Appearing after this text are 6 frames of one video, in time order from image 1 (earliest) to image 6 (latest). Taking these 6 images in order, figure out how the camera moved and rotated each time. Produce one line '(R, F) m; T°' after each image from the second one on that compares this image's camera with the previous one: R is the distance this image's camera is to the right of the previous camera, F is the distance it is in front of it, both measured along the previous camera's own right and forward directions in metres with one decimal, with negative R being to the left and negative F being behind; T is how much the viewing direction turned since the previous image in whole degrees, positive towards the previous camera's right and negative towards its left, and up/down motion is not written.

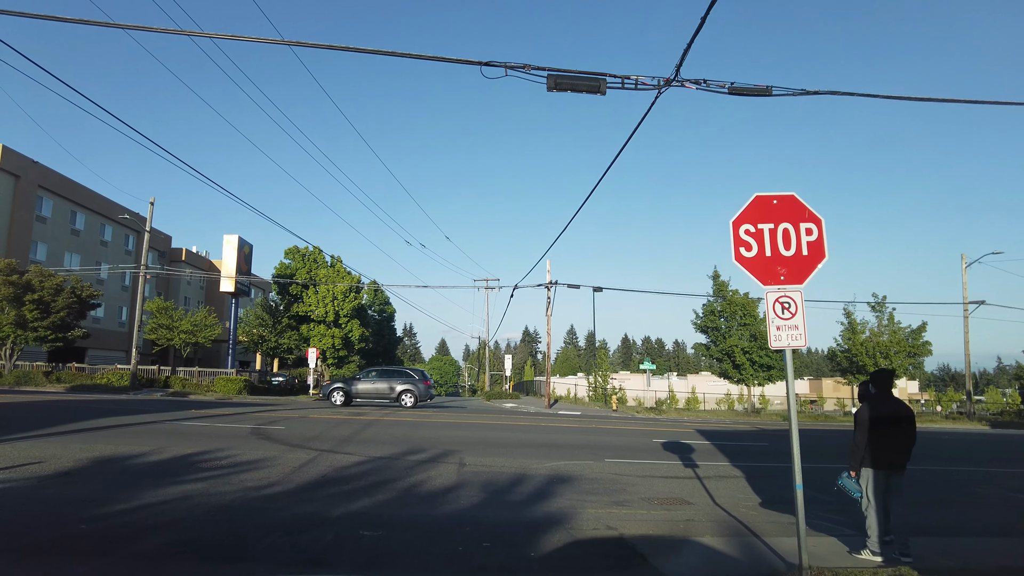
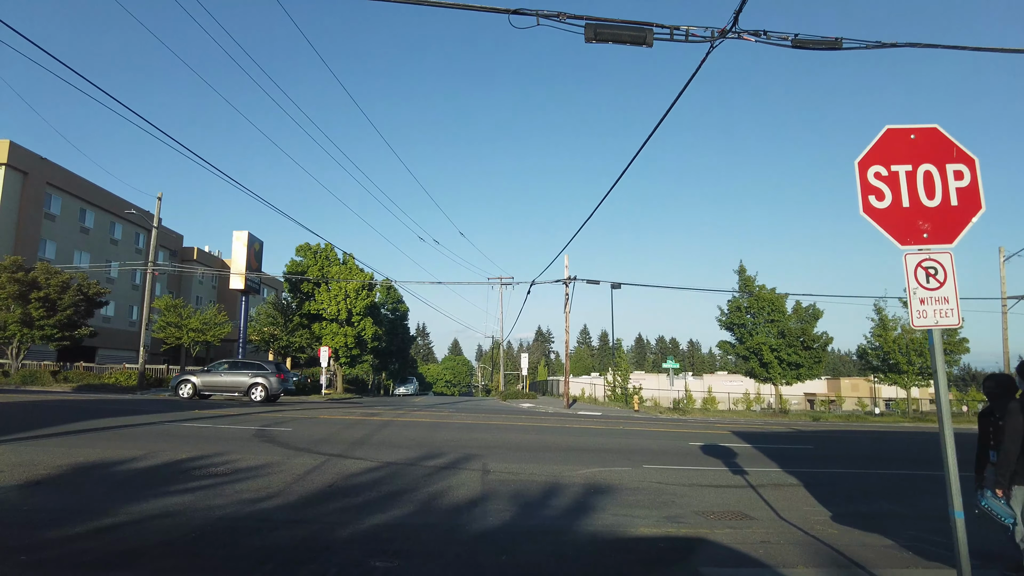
(-0.3, +1.4) m; -1°
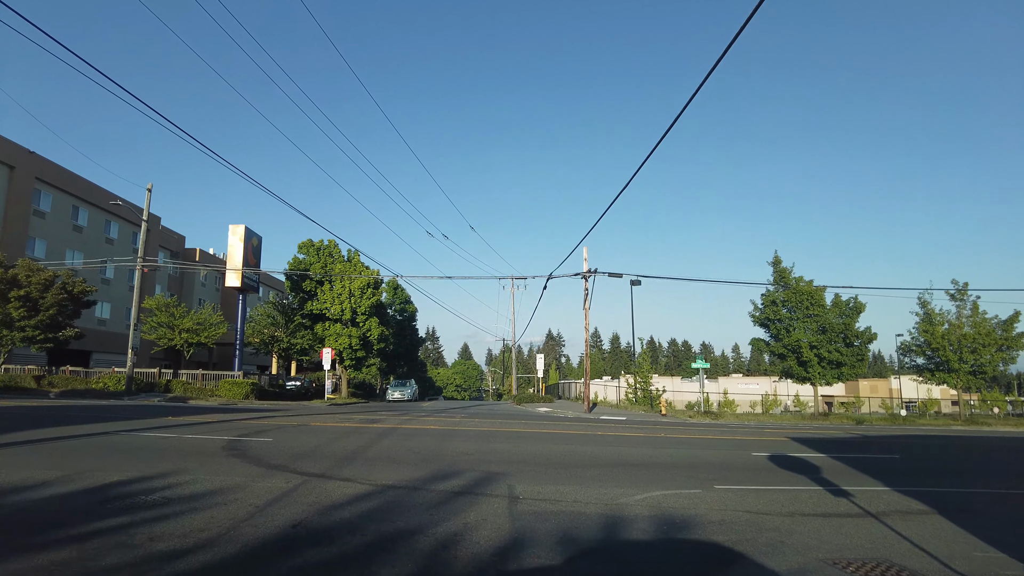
(-0.3, +2.9) m; -1°
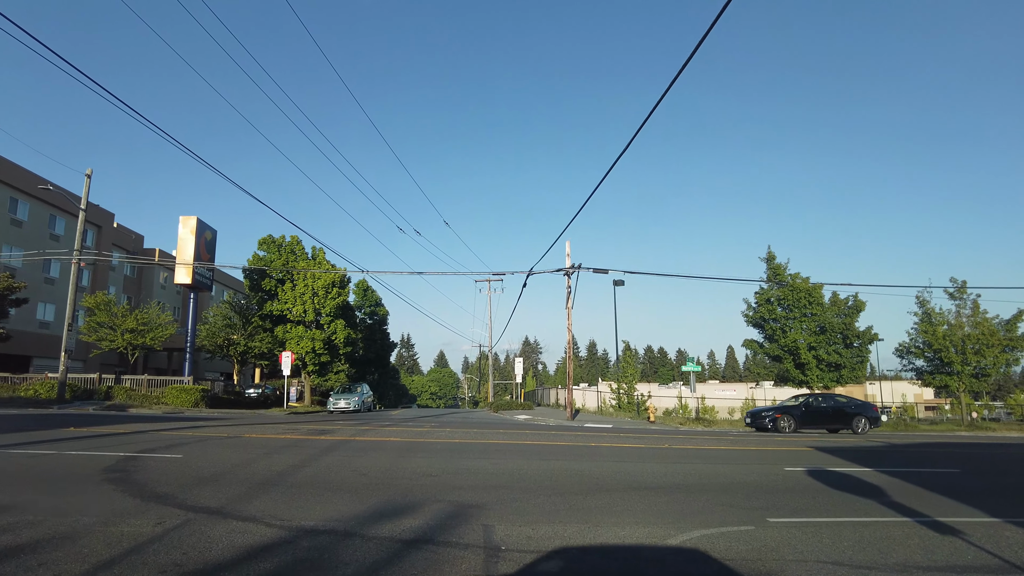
(0.0, +2.9) m; +2°
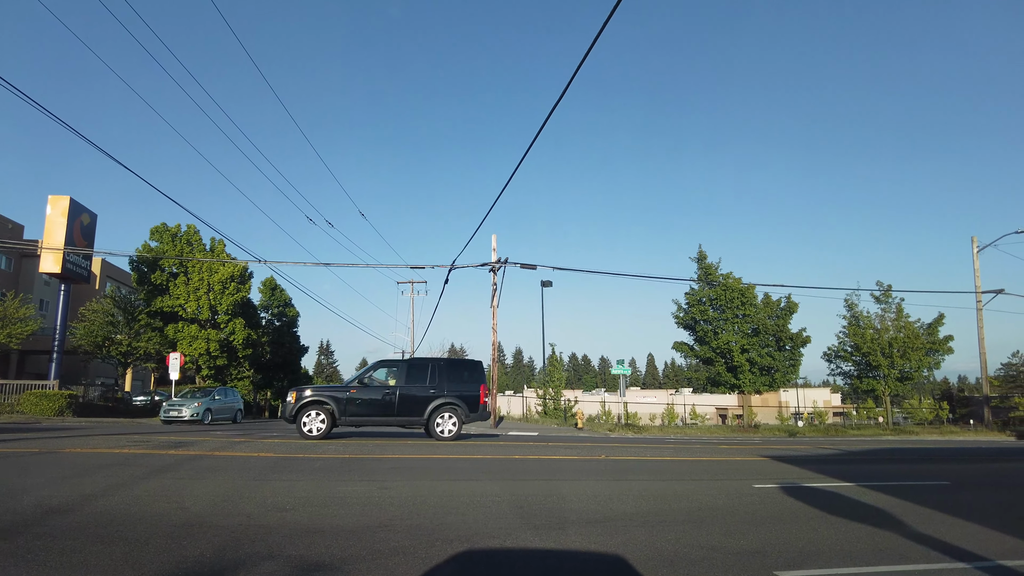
(+0.3, +2.7) m; +6°
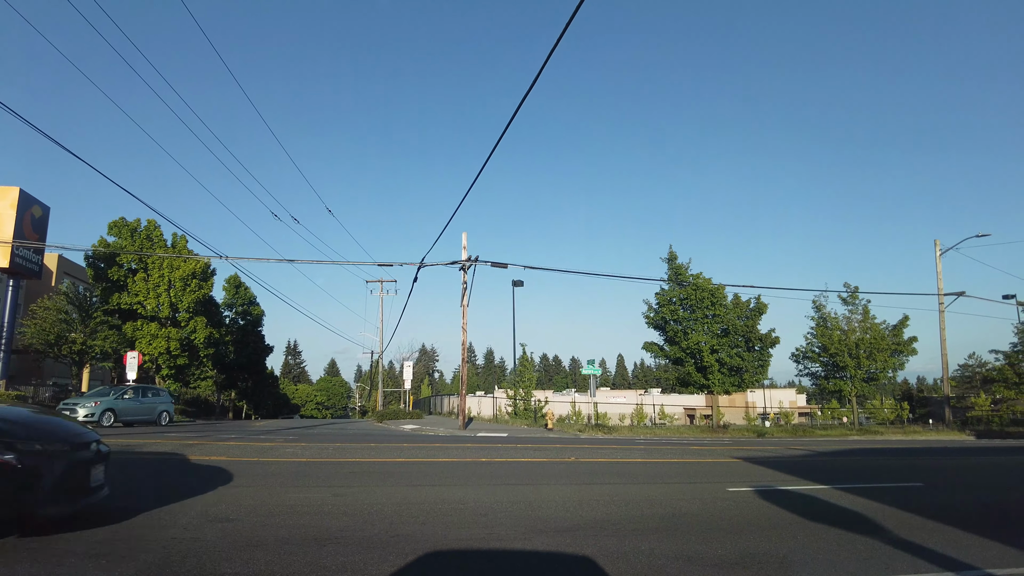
(+0.1, +0.4) m; +2°
